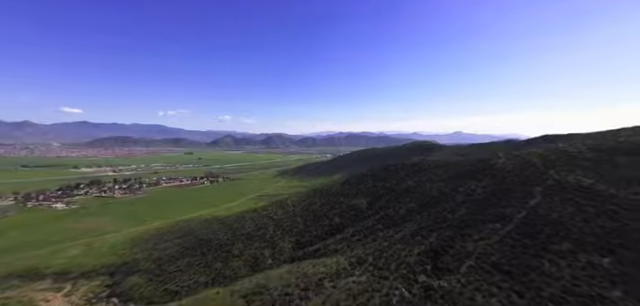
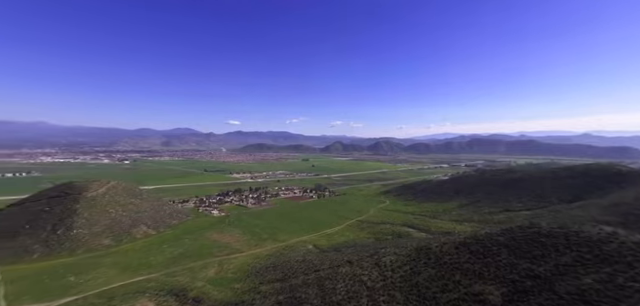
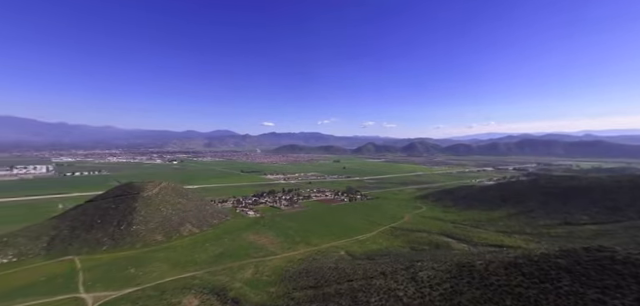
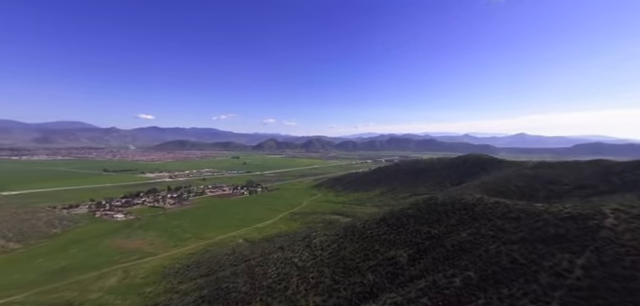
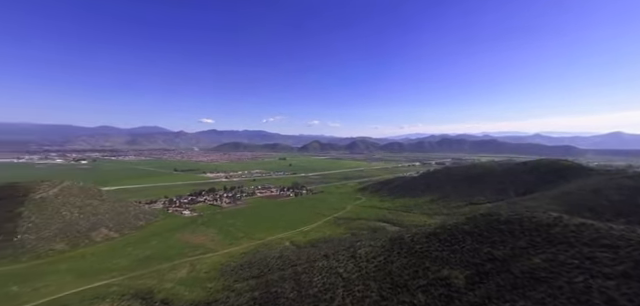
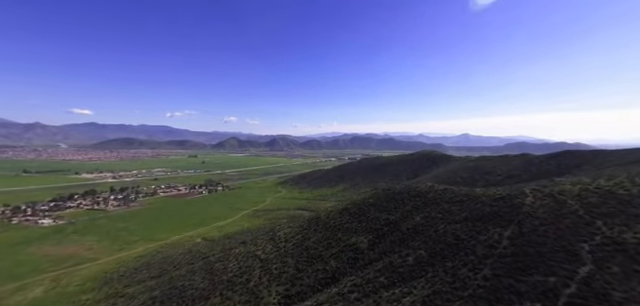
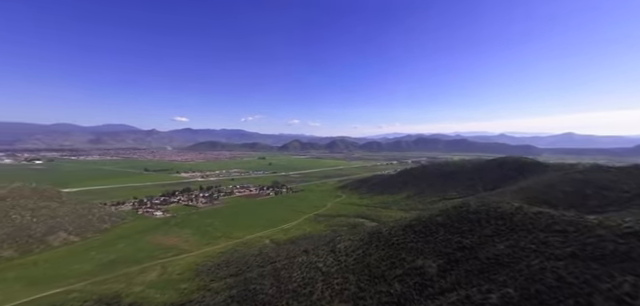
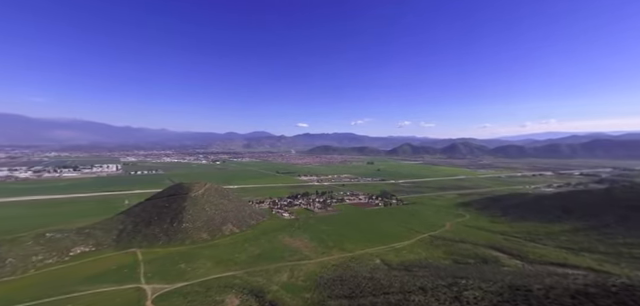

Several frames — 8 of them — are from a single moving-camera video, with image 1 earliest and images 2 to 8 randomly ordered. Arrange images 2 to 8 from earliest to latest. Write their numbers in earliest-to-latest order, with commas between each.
6, 4, 7, 5, 2, 3, 8
